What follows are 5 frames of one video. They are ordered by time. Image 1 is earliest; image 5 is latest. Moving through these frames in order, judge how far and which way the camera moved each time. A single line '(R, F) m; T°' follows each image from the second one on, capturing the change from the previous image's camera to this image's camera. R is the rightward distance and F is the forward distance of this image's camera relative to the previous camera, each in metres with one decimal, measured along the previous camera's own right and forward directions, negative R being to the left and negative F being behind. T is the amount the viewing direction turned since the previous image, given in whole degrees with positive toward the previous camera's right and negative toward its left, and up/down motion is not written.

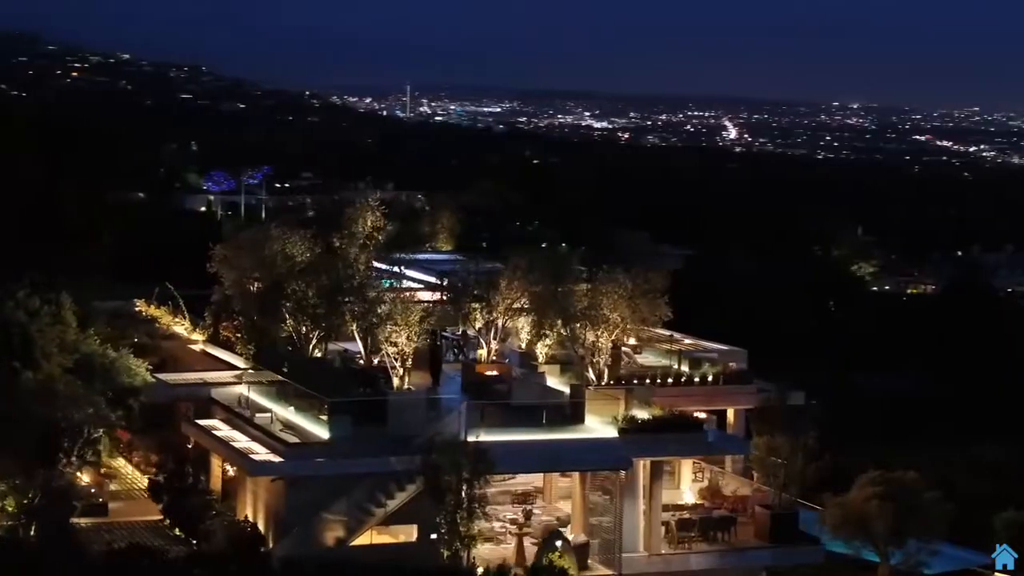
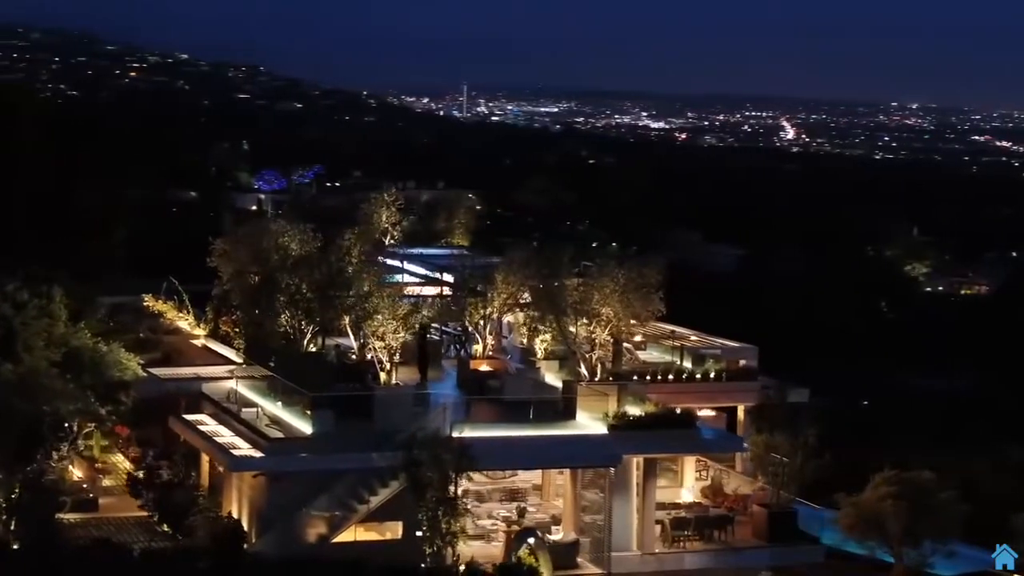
(+0.4, +0.2) m; -1°
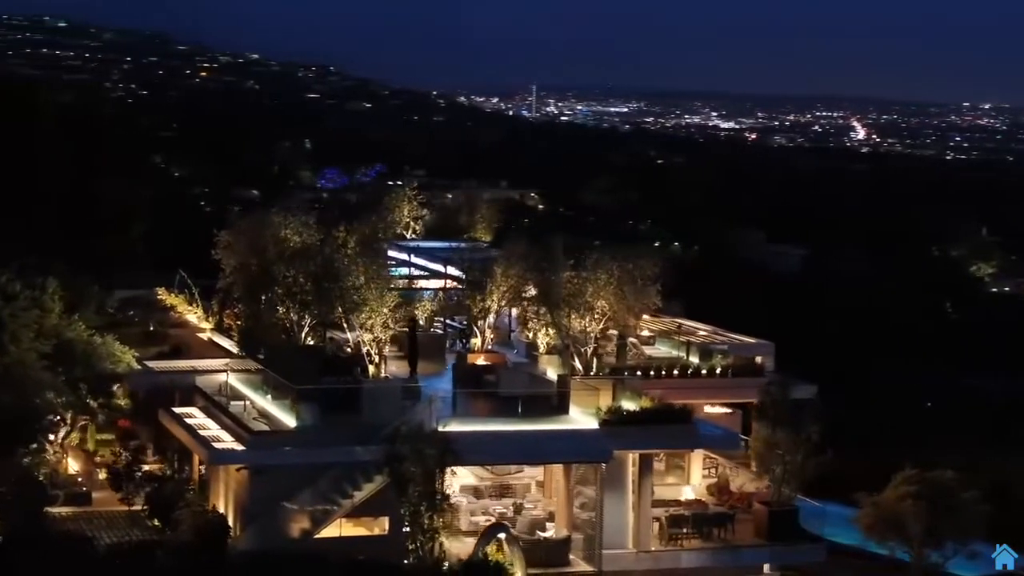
(+0.5, +0.3) m; -2°
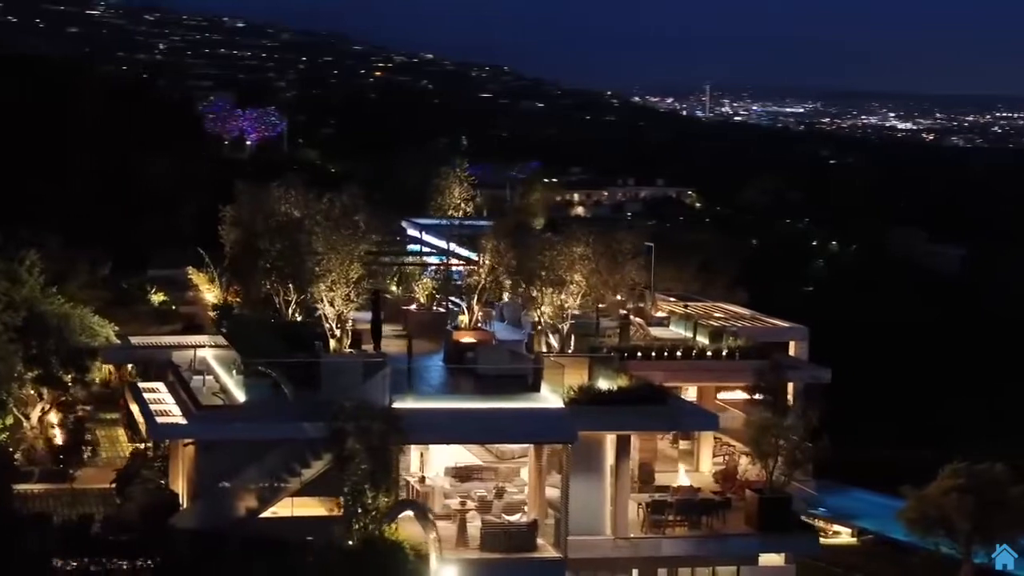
(+1.3, +0.7) m; -4°
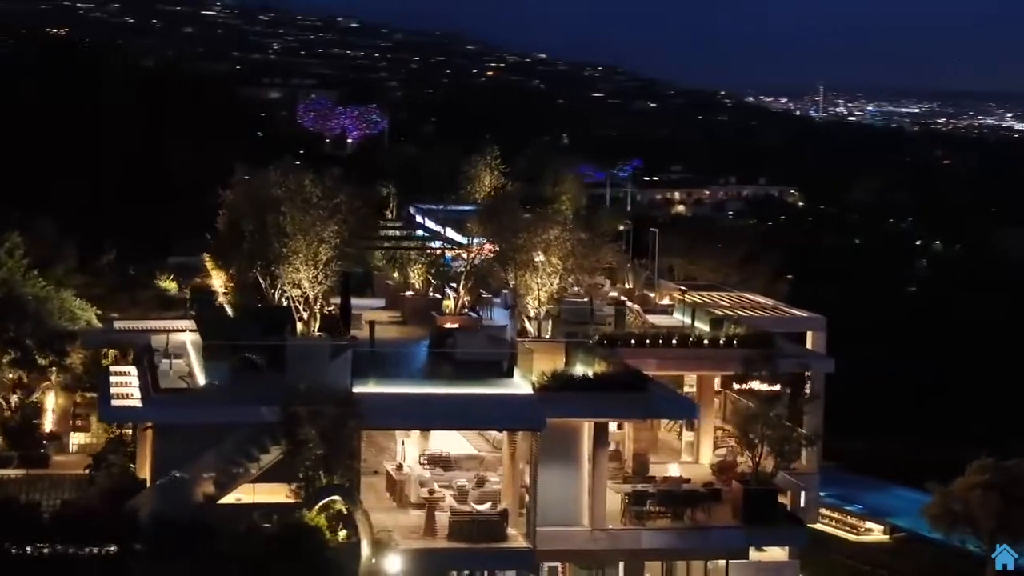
(+0.9, +0.4) m; -3°
